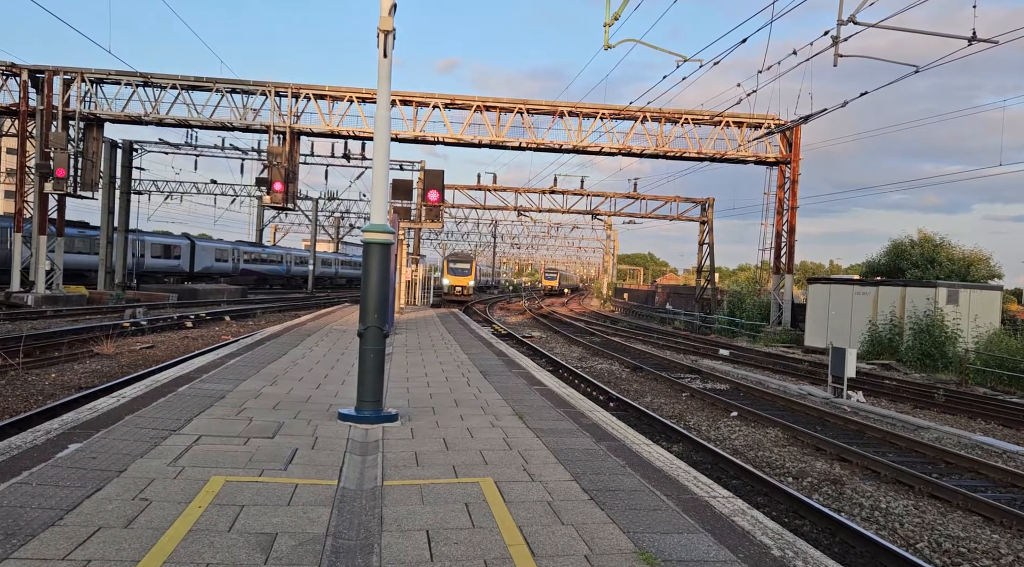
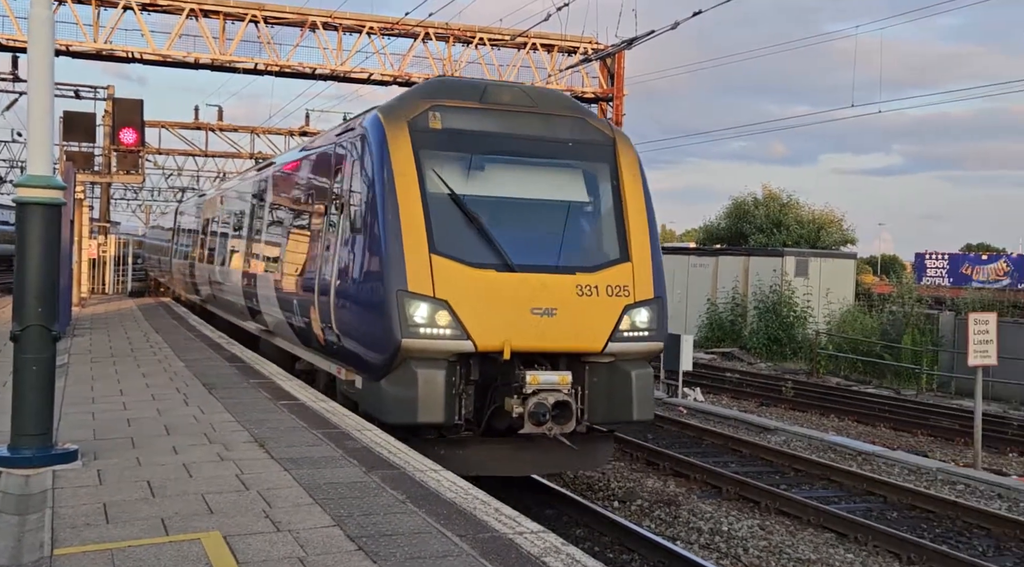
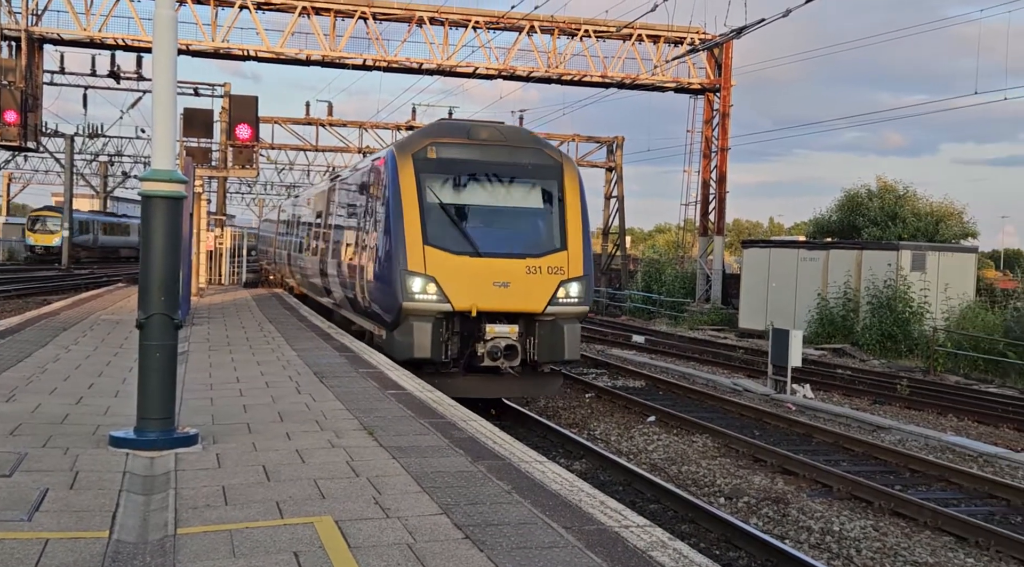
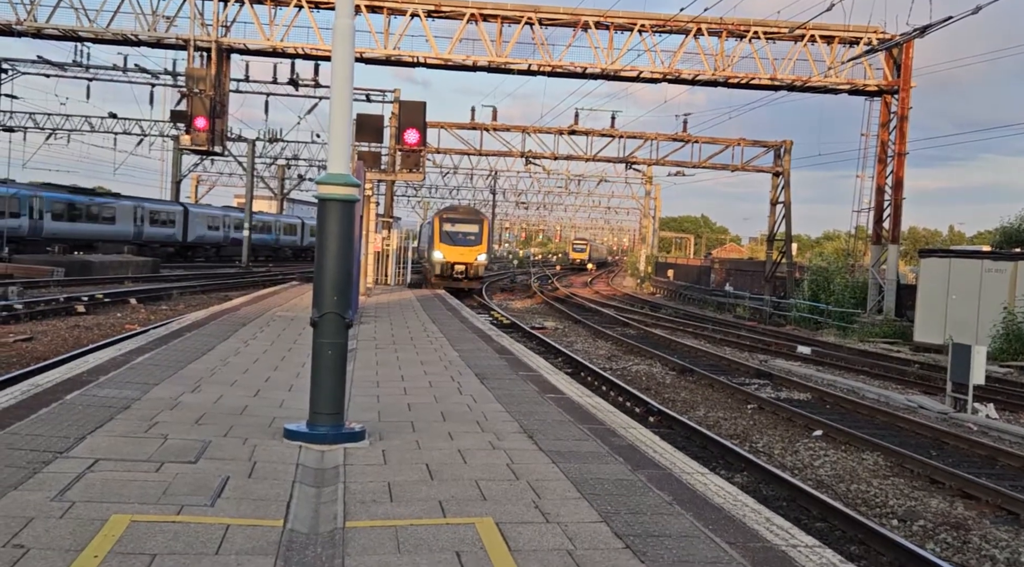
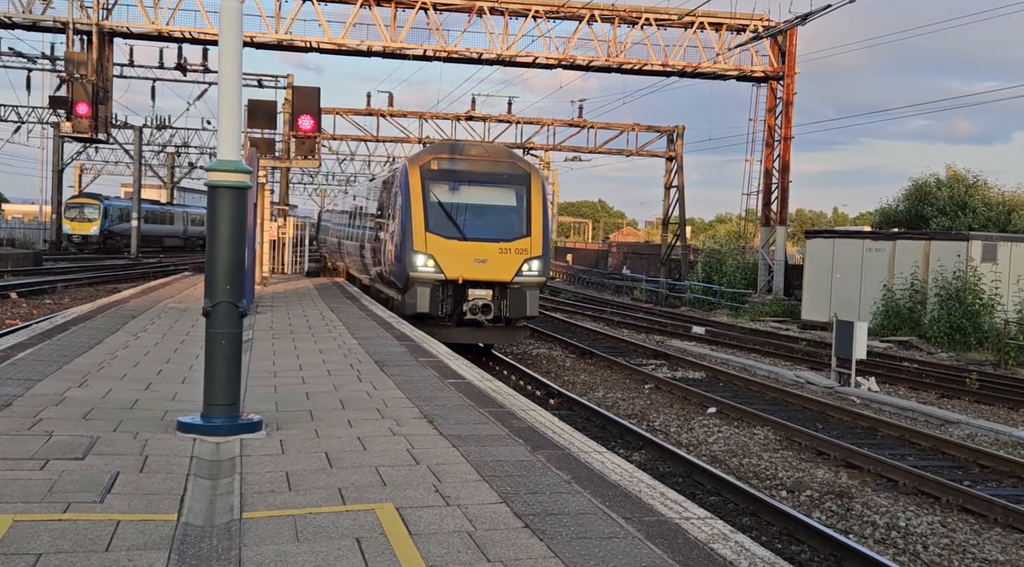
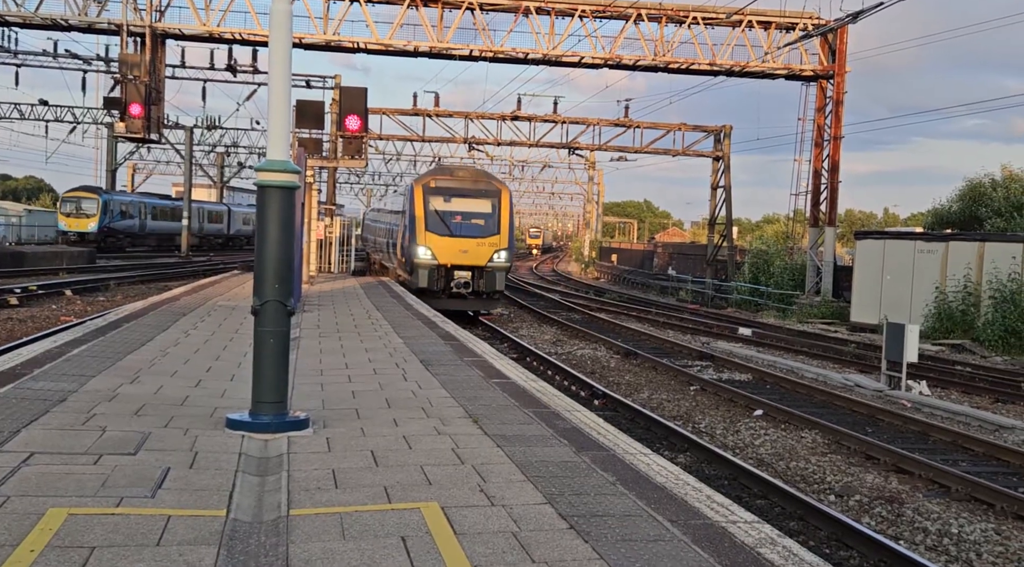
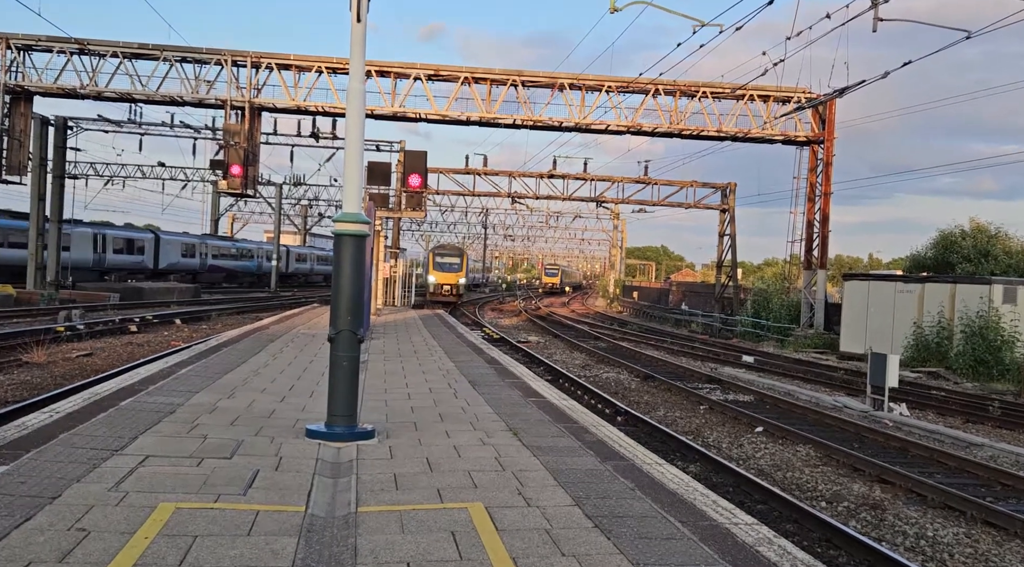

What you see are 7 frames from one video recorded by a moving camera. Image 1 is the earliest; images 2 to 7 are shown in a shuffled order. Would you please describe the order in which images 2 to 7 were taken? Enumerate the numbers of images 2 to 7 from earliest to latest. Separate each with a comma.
7, 4, 6, 5, 3, 2
